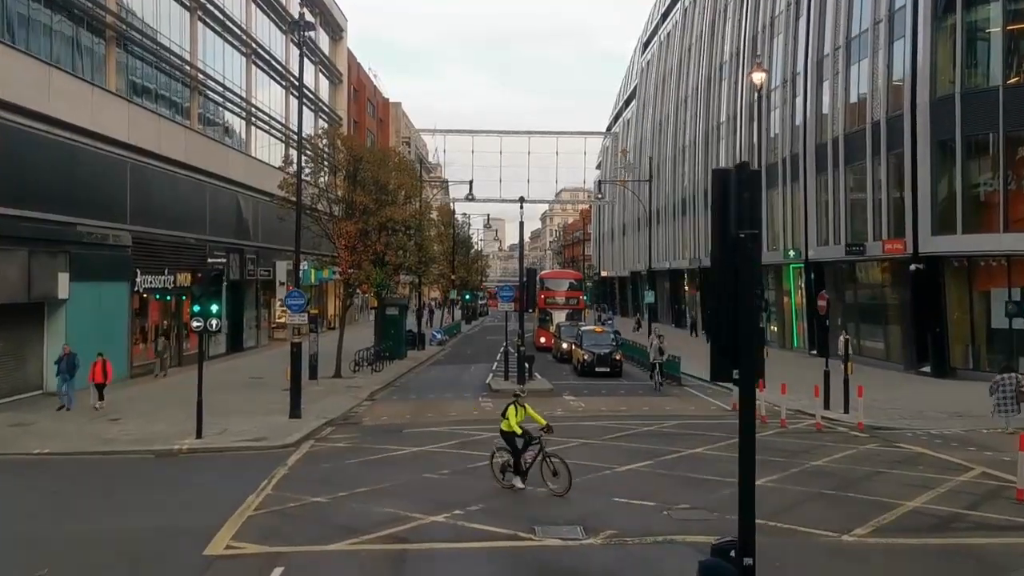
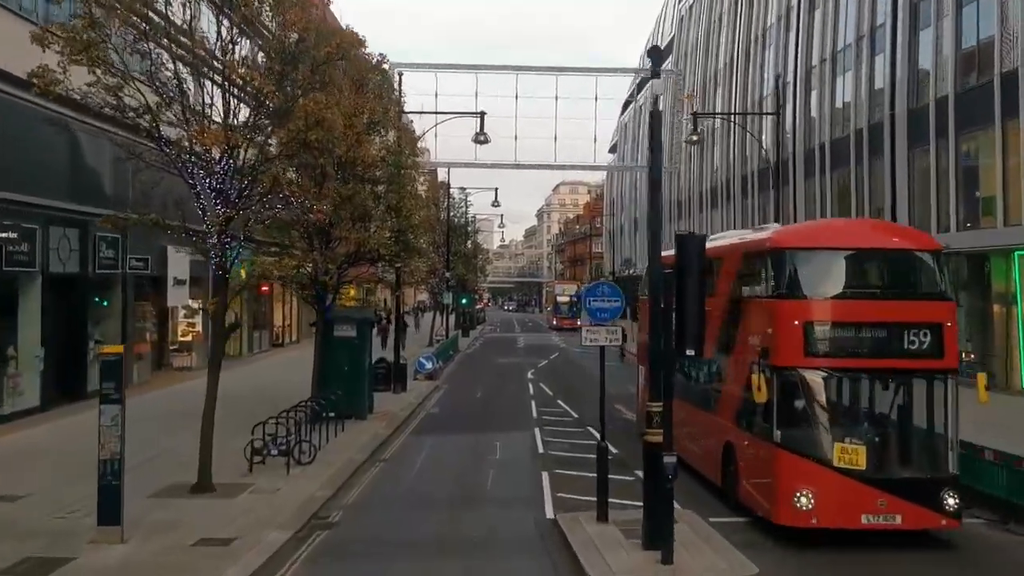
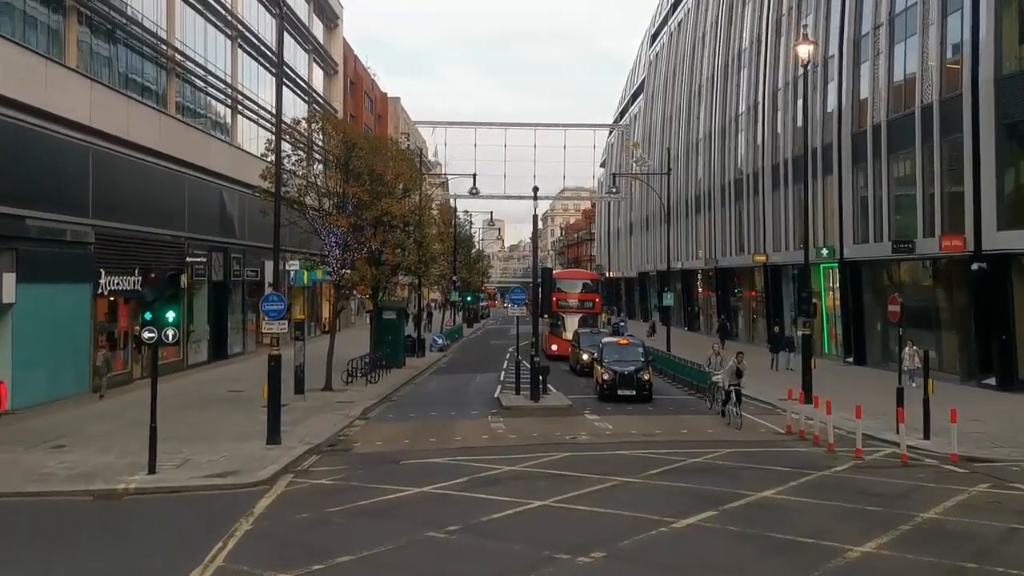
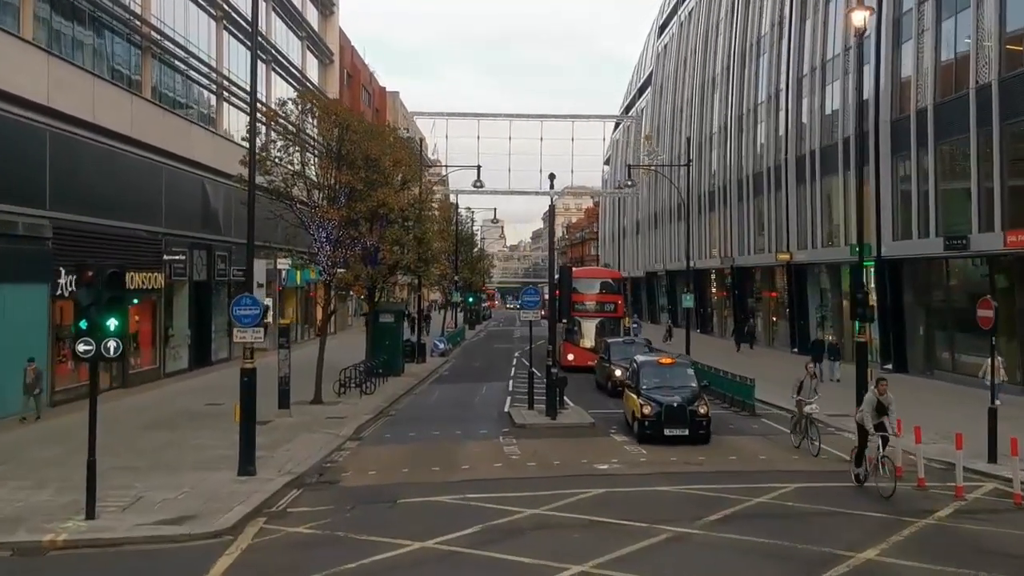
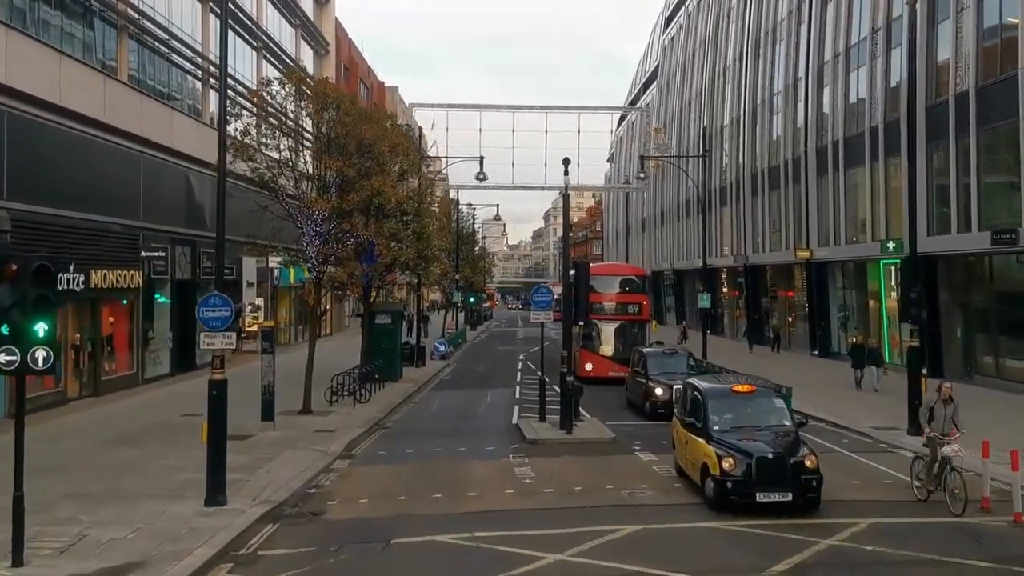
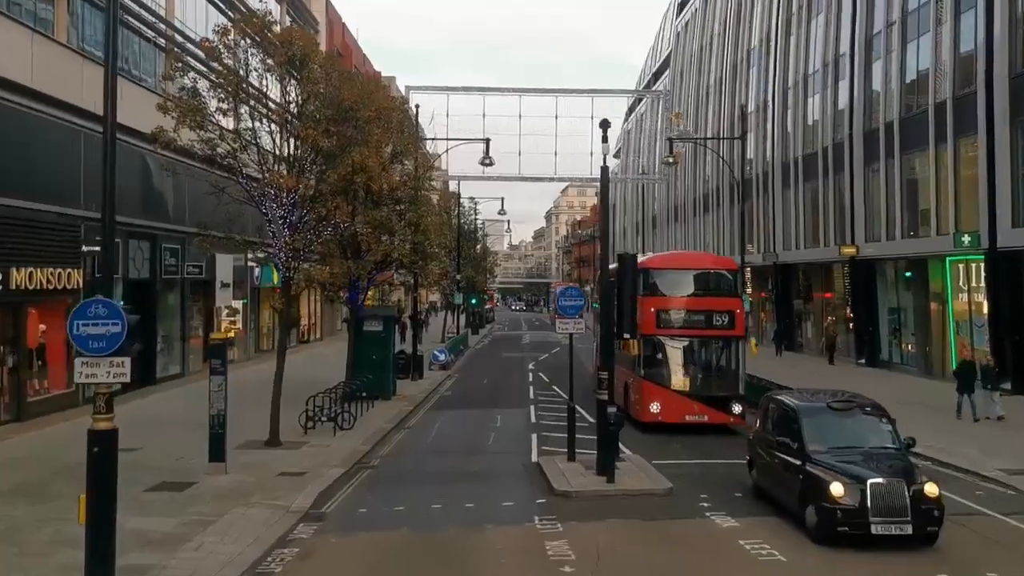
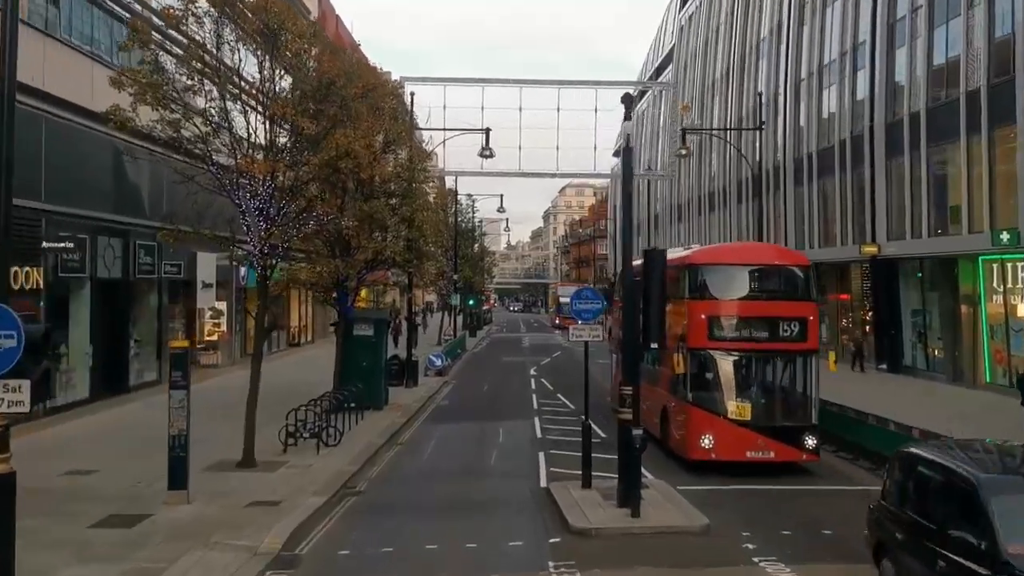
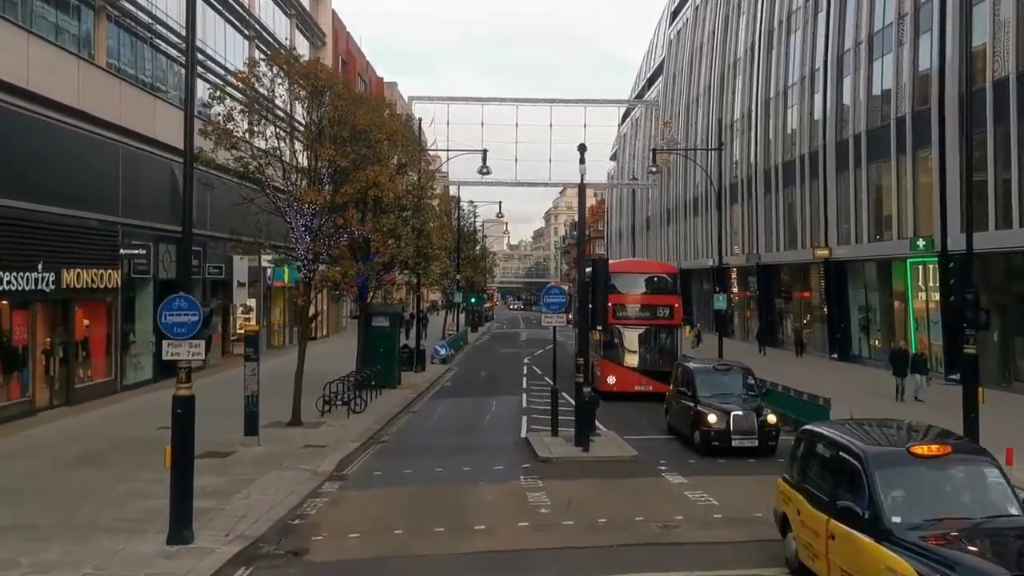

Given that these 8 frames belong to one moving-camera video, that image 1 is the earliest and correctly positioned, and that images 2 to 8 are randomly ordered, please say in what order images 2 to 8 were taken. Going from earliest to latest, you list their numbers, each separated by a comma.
3, 4, 5, 8, 6, 7, 2
